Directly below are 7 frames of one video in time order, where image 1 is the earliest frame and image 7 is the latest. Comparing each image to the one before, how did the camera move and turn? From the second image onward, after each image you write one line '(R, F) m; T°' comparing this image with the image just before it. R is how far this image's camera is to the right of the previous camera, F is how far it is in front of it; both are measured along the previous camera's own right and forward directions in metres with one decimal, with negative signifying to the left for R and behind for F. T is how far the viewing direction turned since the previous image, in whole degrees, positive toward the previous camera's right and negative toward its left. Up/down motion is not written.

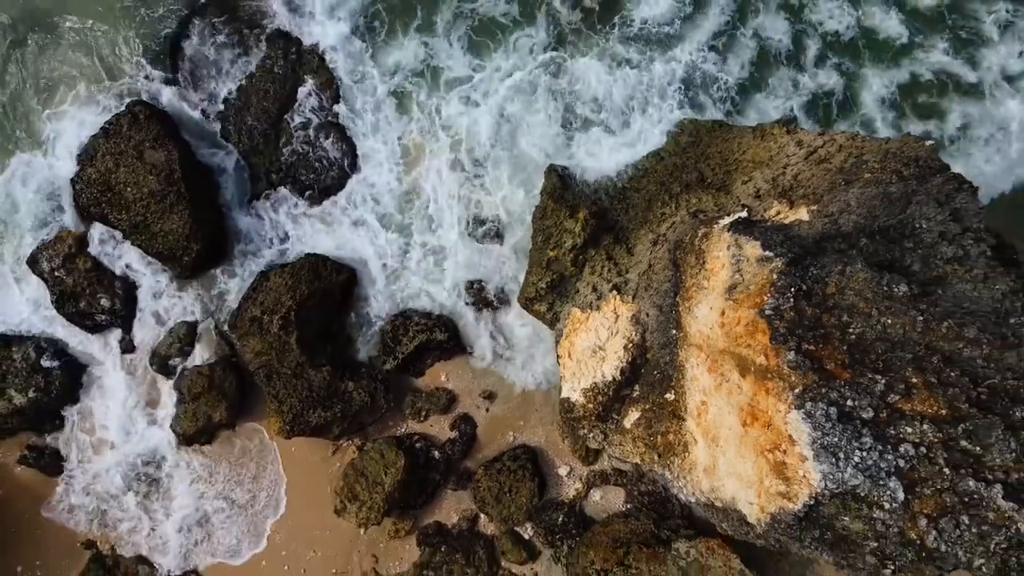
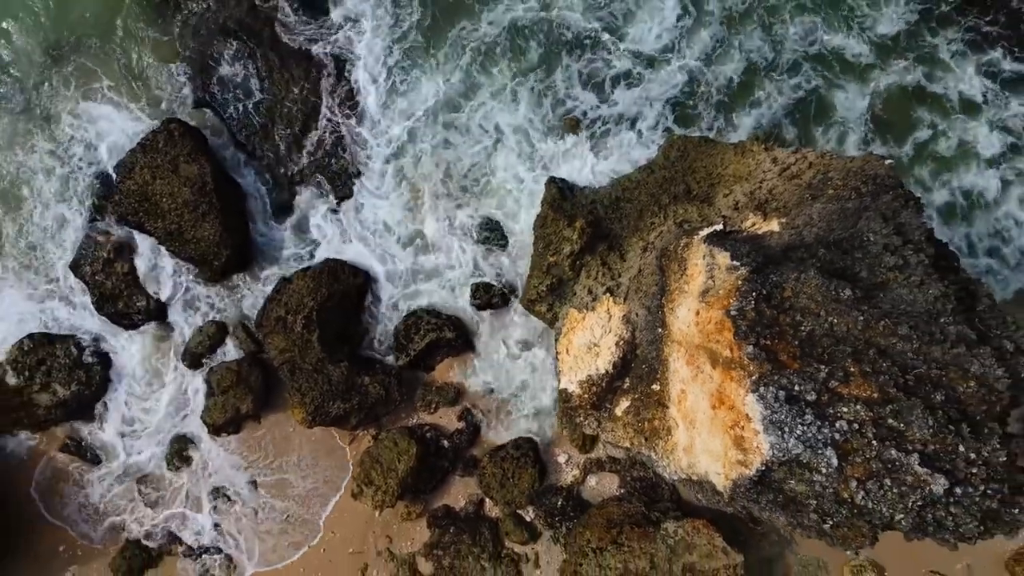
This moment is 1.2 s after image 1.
(-0.1, -1.3) m; 0°
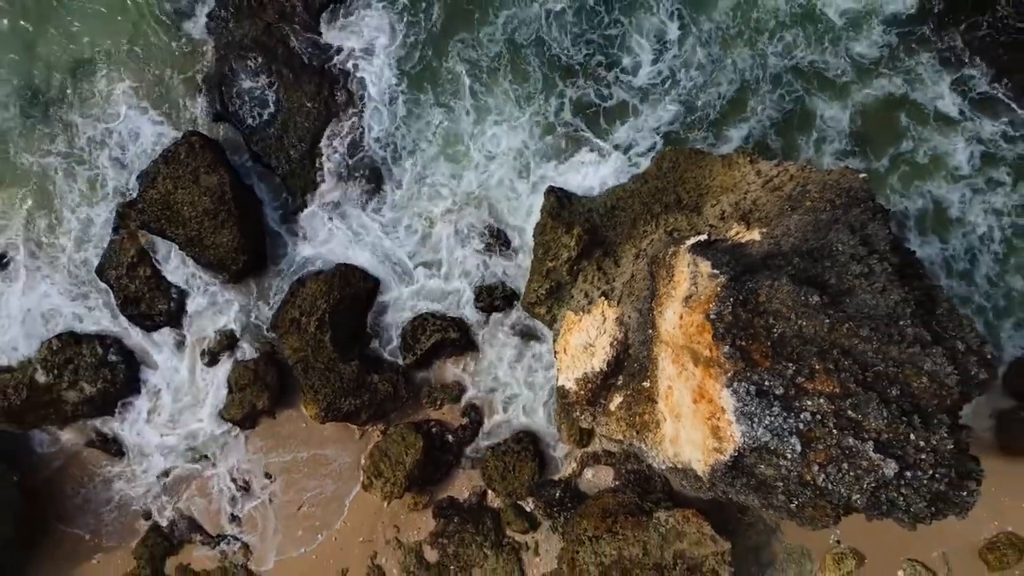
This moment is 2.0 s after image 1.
(0.0, -0.9) m; 0°
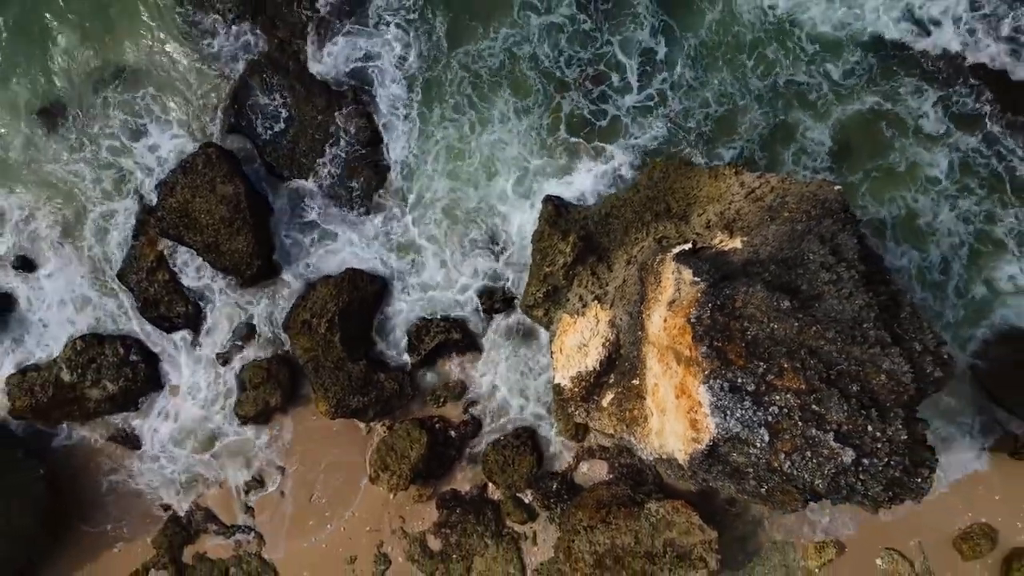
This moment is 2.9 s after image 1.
(0.0, -0.9) m; 0°
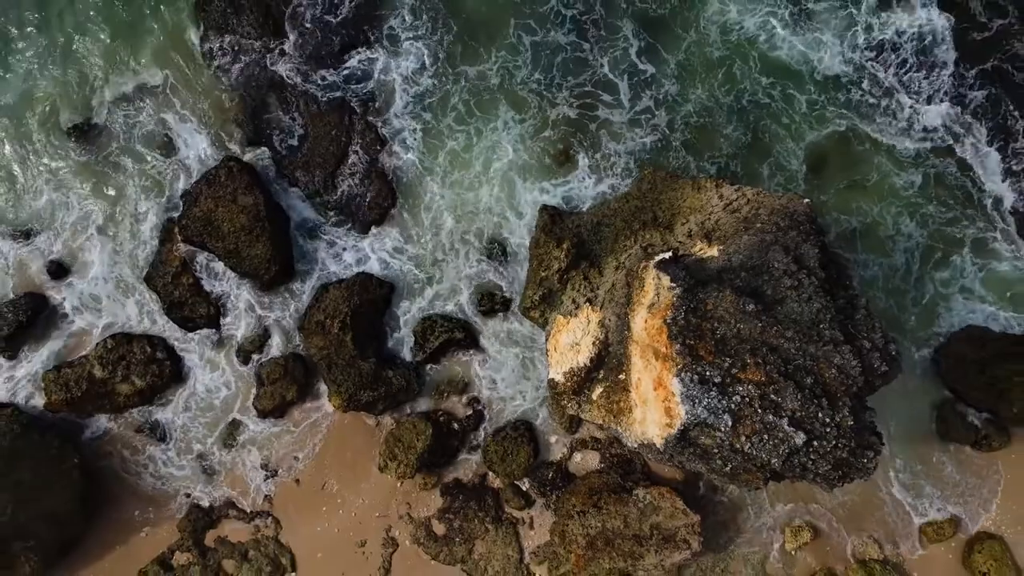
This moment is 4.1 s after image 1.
(0.0, -1.4) m; 0°
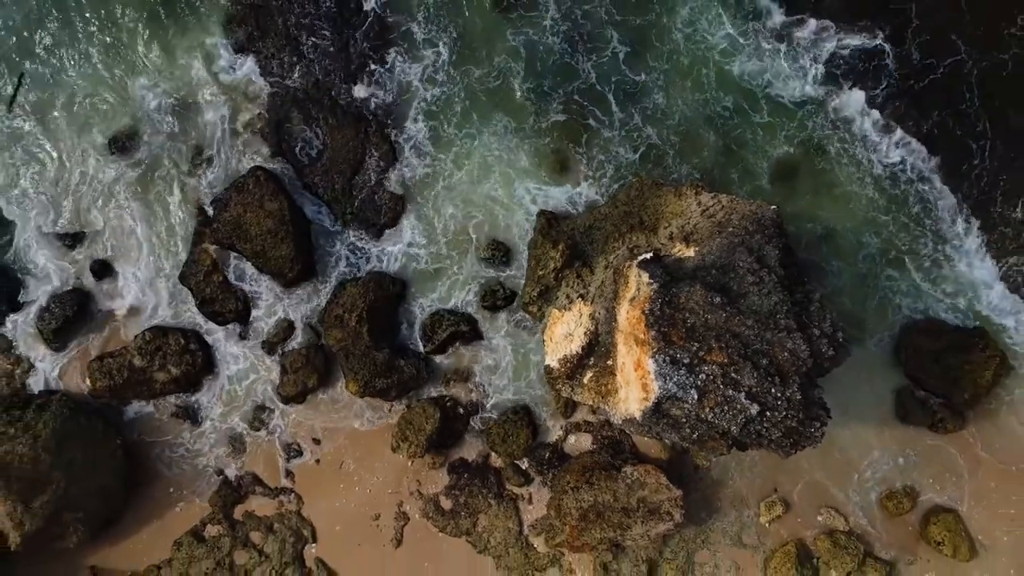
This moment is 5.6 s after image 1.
(0.0, -1.9) m; 0°
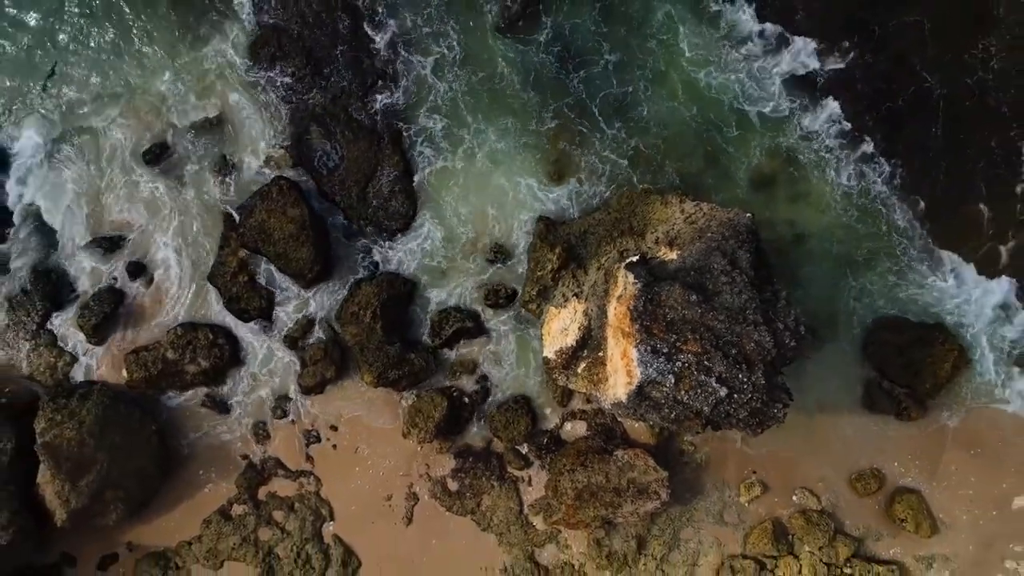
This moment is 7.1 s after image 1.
(-0.1, -1.9) m; 0°
